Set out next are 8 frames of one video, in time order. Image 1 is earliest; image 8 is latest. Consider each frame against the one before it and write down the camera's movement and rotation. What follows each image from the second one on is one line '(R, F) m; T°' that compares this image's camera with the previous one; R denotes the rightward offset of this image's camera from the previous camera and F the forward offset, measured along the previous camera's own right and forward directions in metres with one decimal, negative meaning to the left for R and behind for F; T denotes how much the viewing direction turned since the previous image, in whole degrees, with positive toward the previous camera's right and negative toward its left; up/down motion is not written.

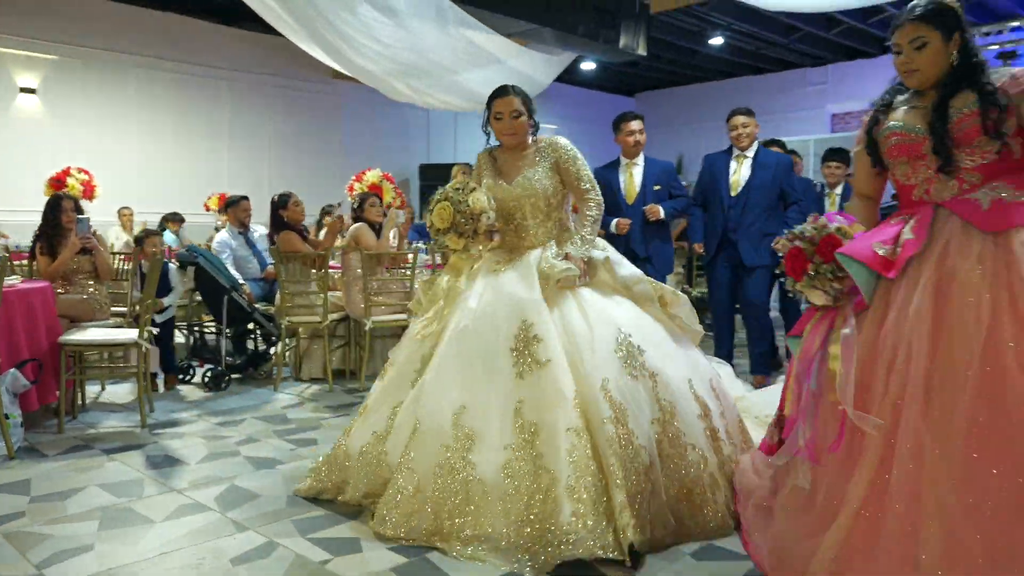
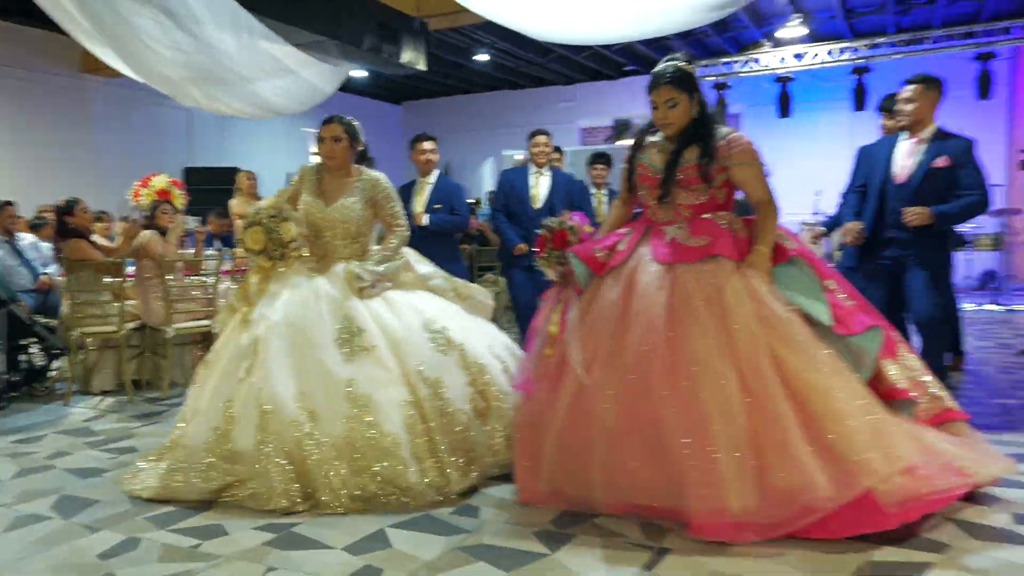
(-0.3, -0.3) m; +17°
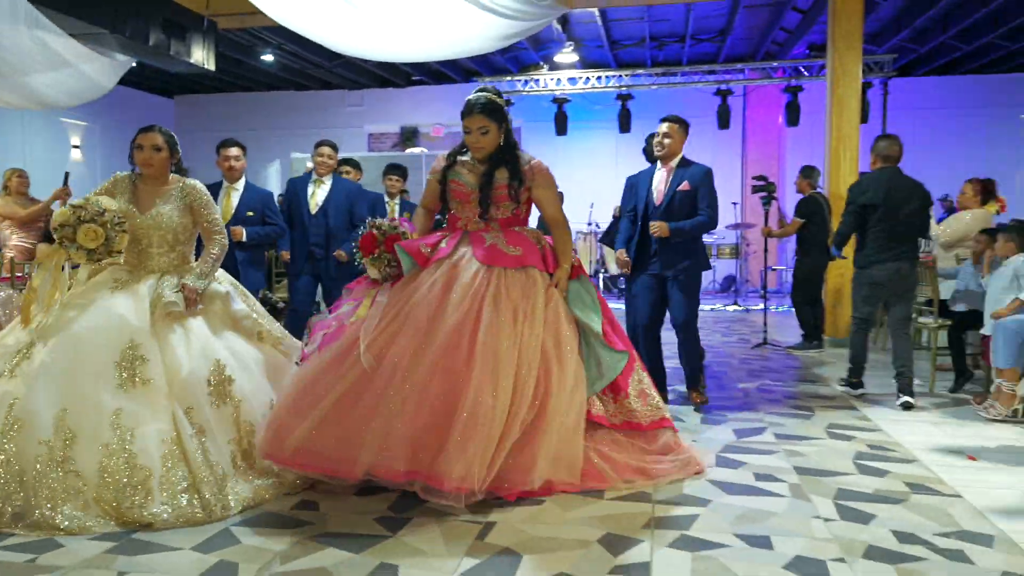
(-0.2, -0.3) m; +16°
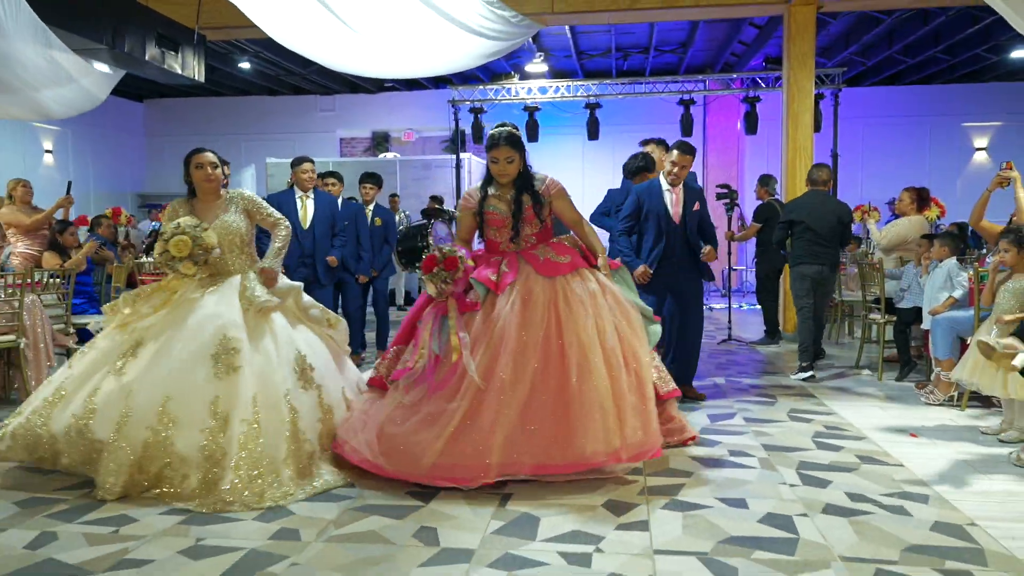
(-0.2, -0.4) m; +3°
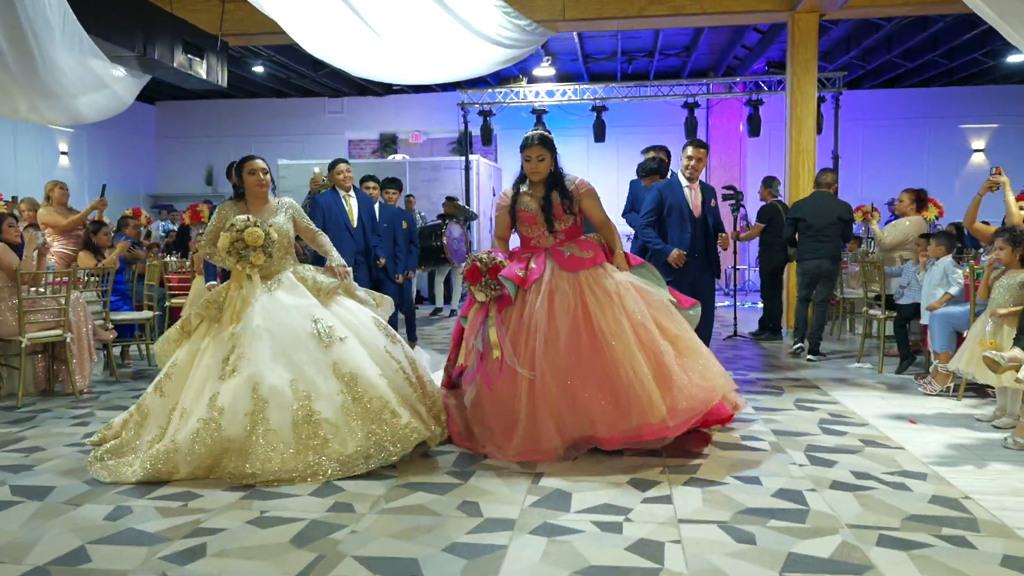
(-0.1, -0.2) m; 0°
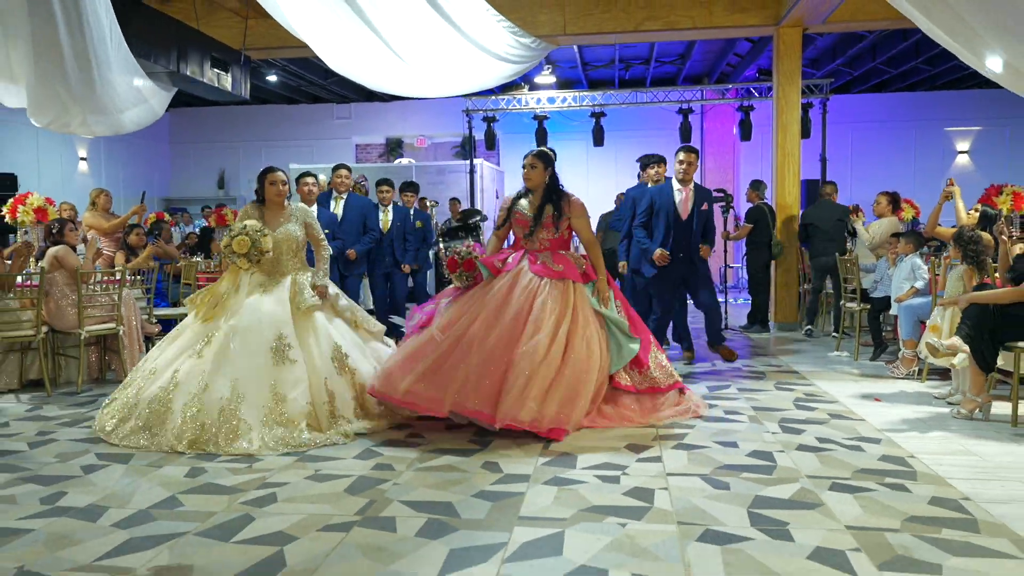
(-0.1, -0.5) m; 0°
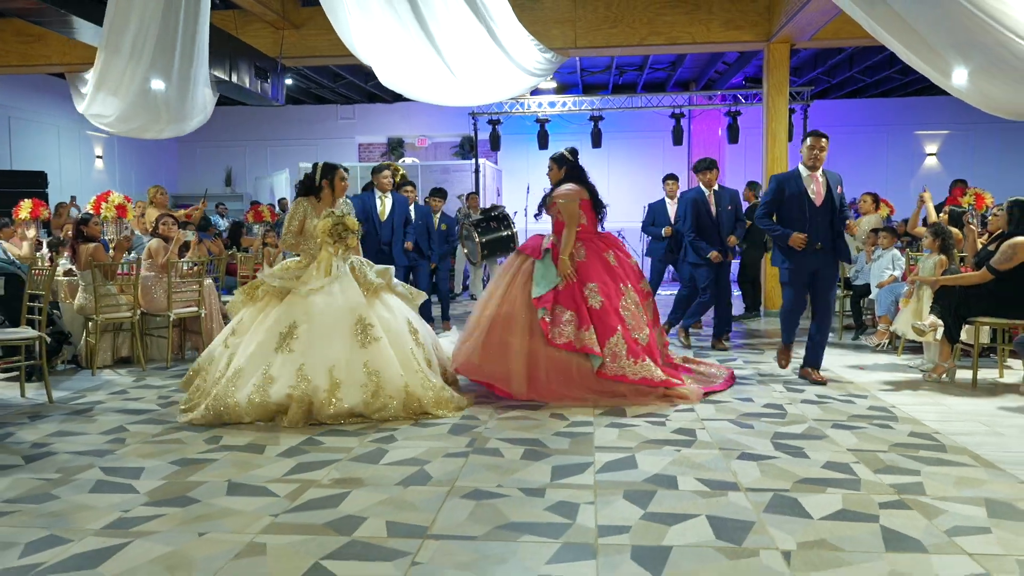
(-0.5, -0.8) m; +2°
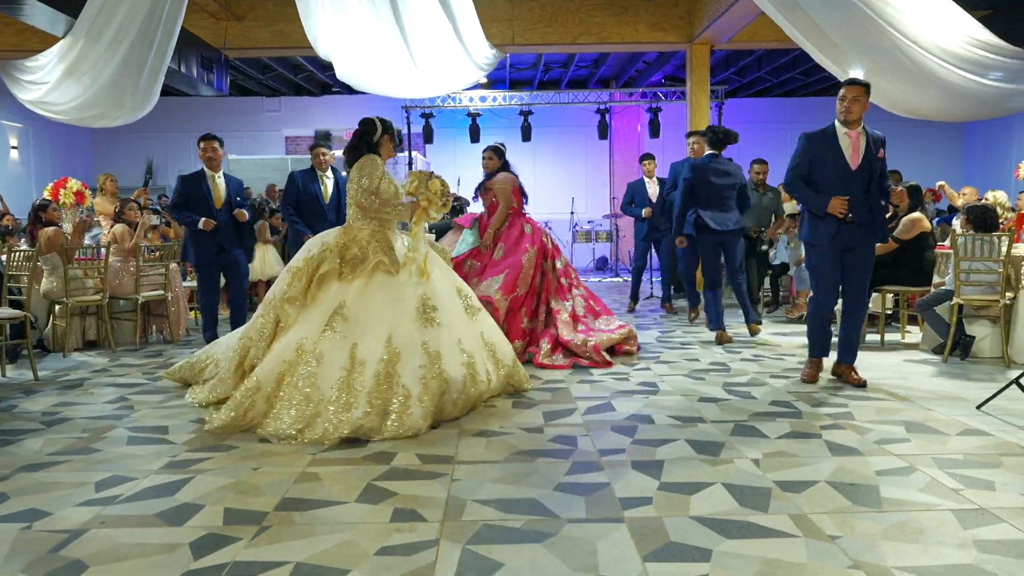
(-0.4, -0.4) m; +6°
